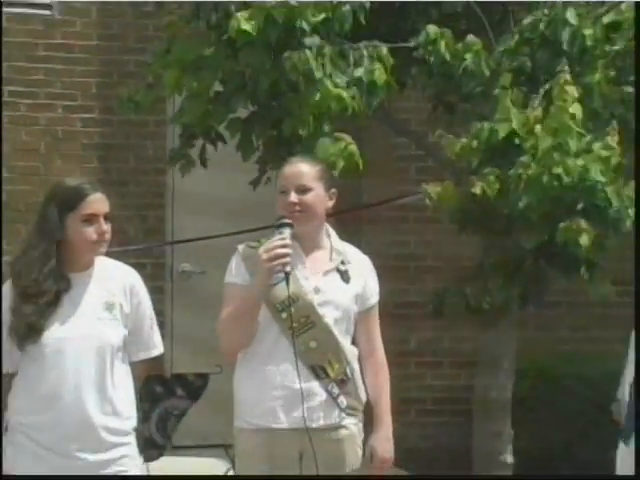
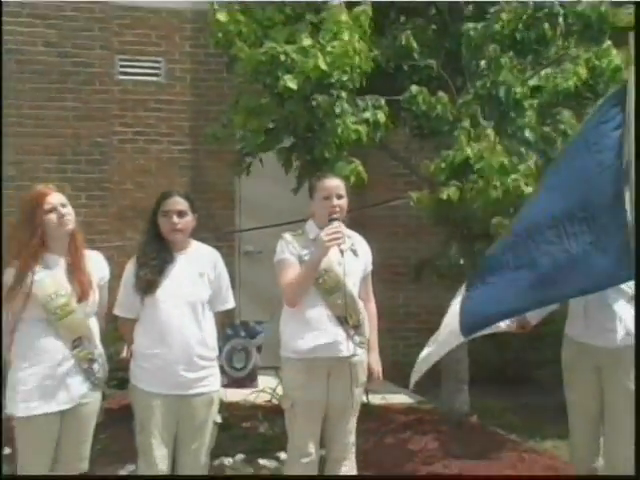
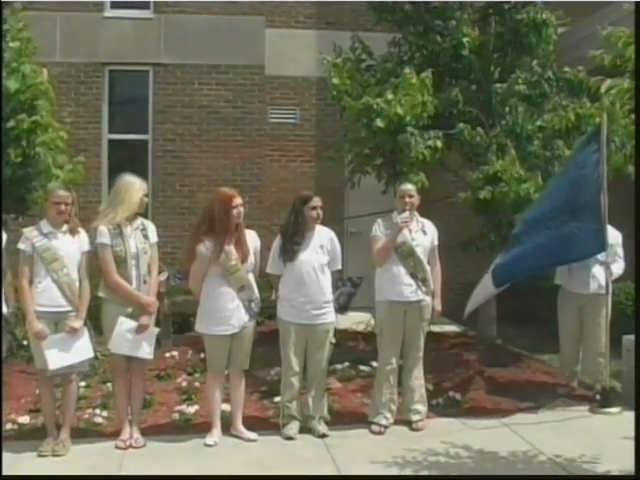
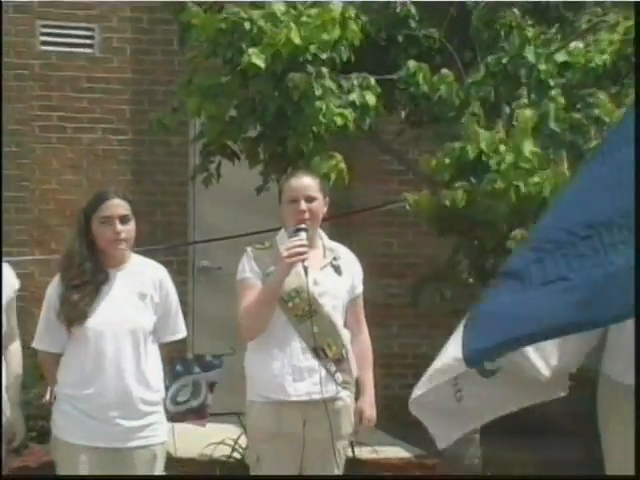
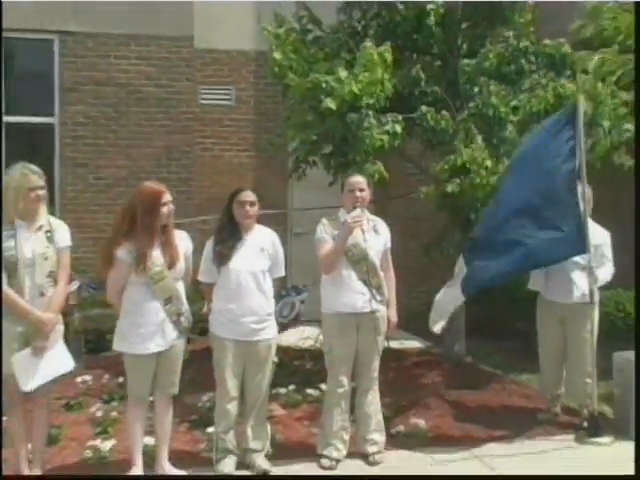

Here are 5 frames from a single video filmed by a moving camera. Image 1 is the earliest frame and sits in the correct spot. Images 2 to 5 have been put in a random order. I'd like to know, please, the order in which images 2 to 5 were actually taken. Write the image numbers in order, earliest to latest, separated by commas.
4, 2, 5, 3
